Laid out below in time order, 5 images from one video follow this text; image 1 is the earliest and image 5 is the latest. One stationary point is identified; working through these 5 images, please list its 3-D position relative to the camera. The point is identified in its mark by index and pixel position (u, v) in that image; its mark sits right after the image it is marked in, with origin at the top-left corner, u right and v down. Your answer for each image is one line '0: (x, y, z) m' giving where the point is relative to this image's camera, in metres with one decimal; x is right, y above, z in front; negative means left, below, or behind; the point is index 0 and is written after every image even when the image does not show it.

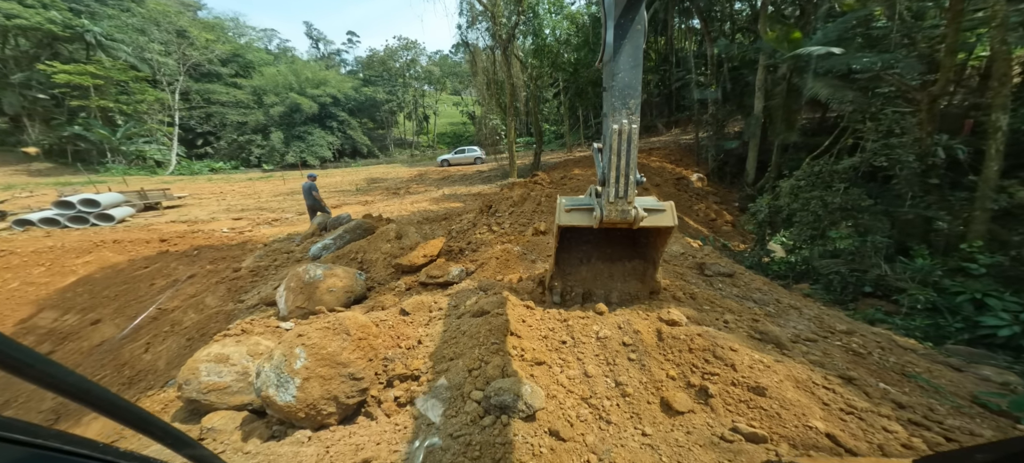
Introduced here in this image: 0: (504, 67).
0: (-0.3, +5.9, +12.6) m
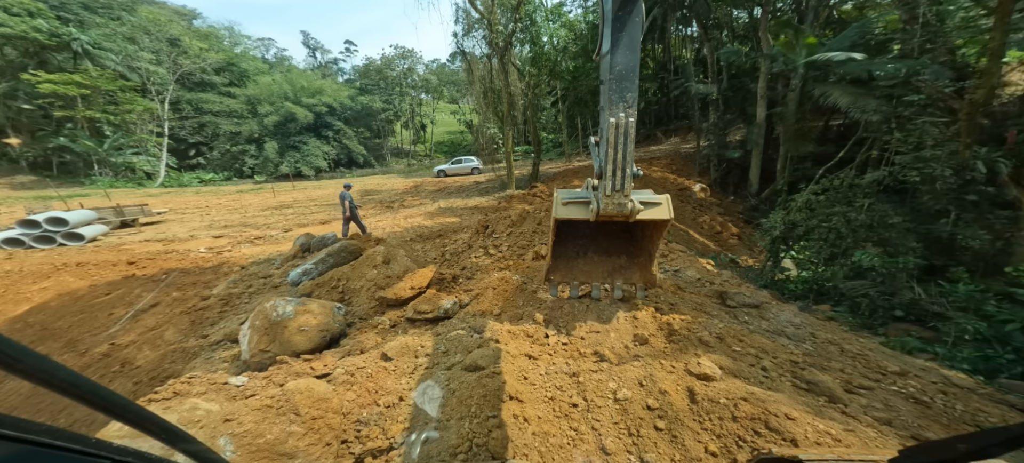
0: (-0.4, +5.4, +12.2) m
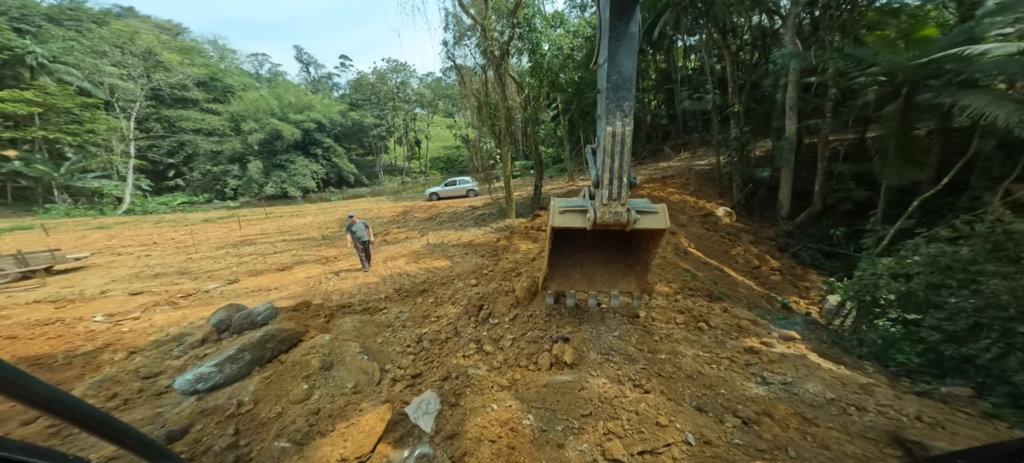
0: (-0.4, +4.3, +10.6) m
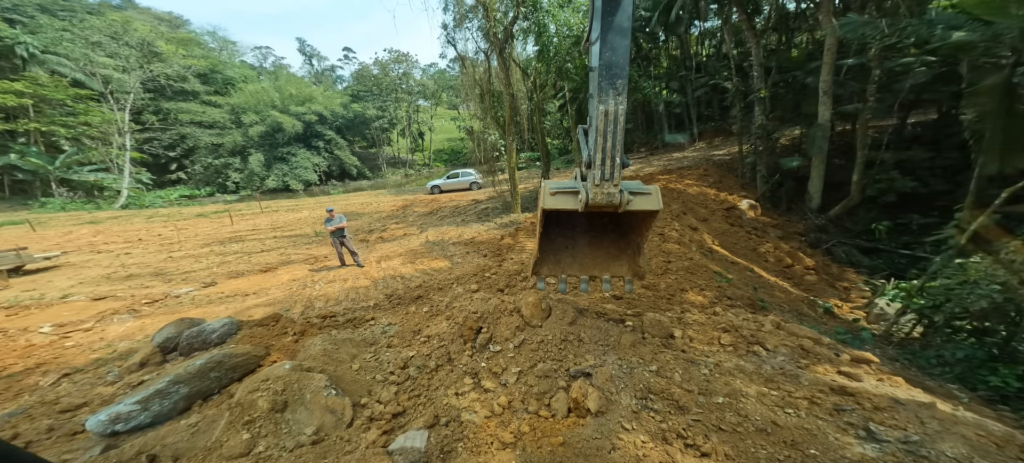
0: (-0.2, +4.5, +9.7) m
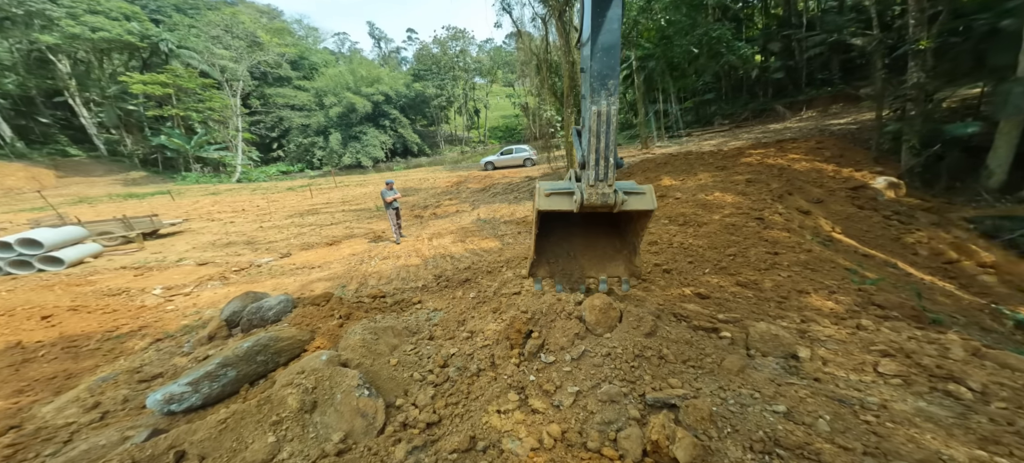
0: (+1.6, +5.0, +8.6) m
